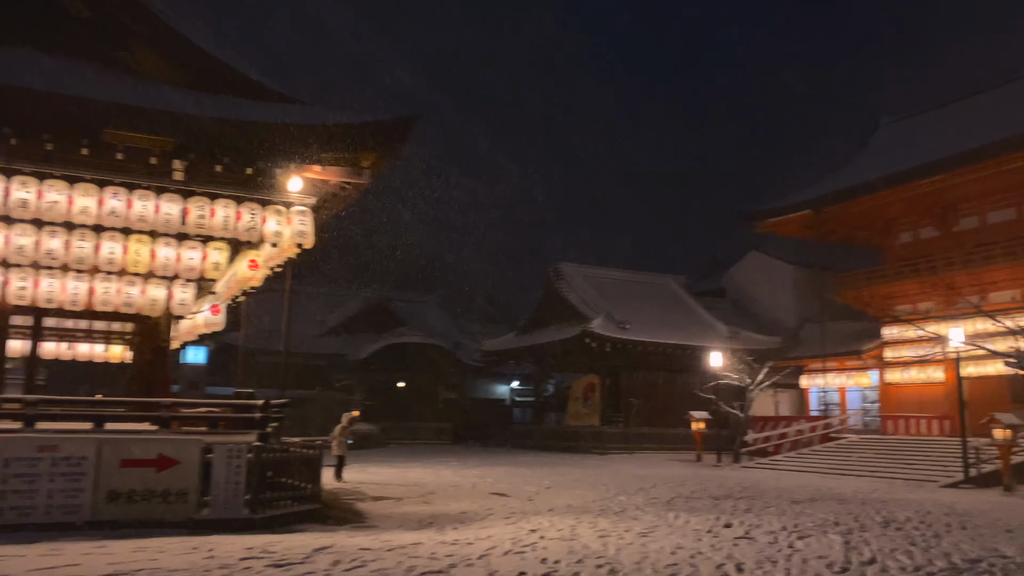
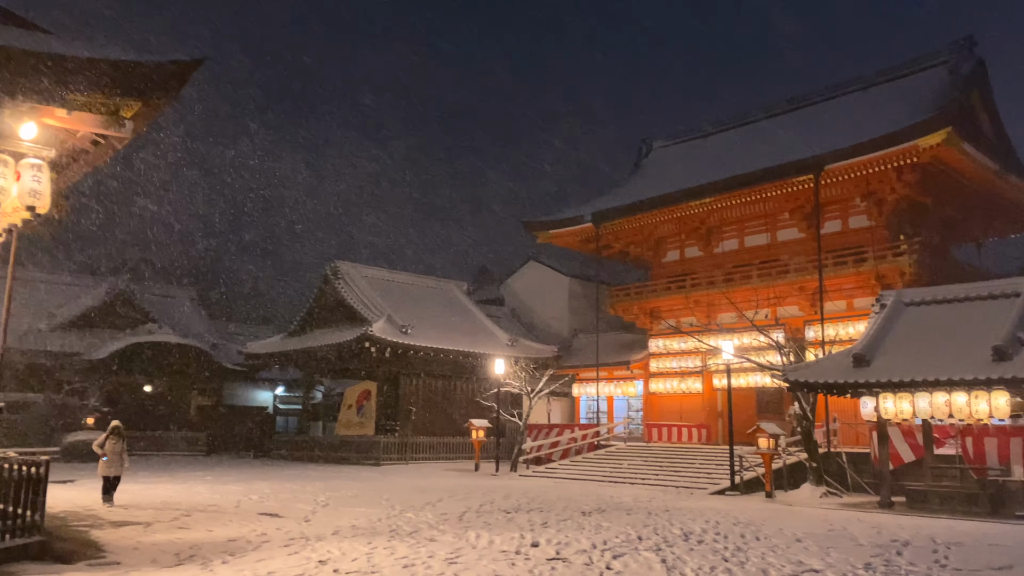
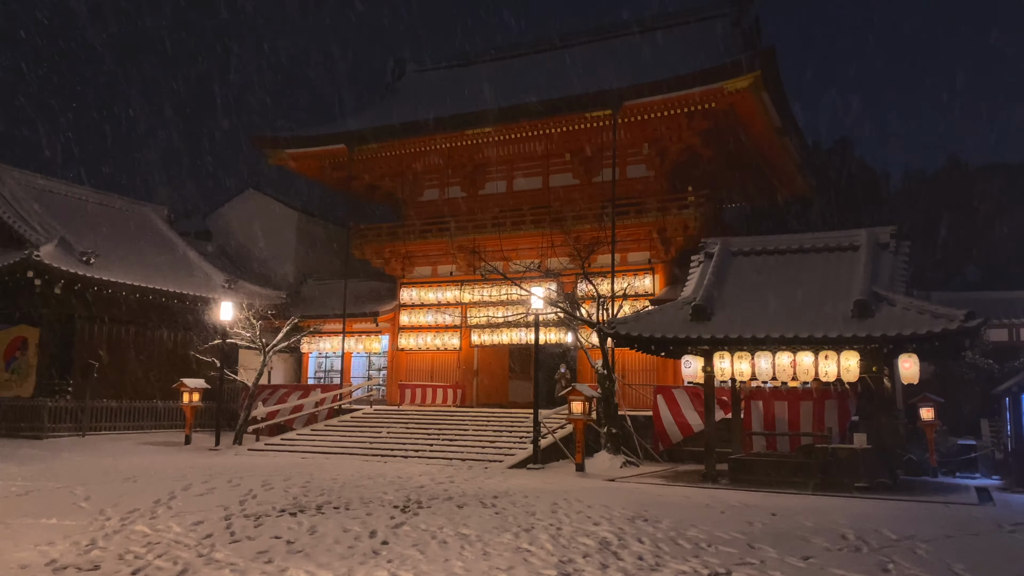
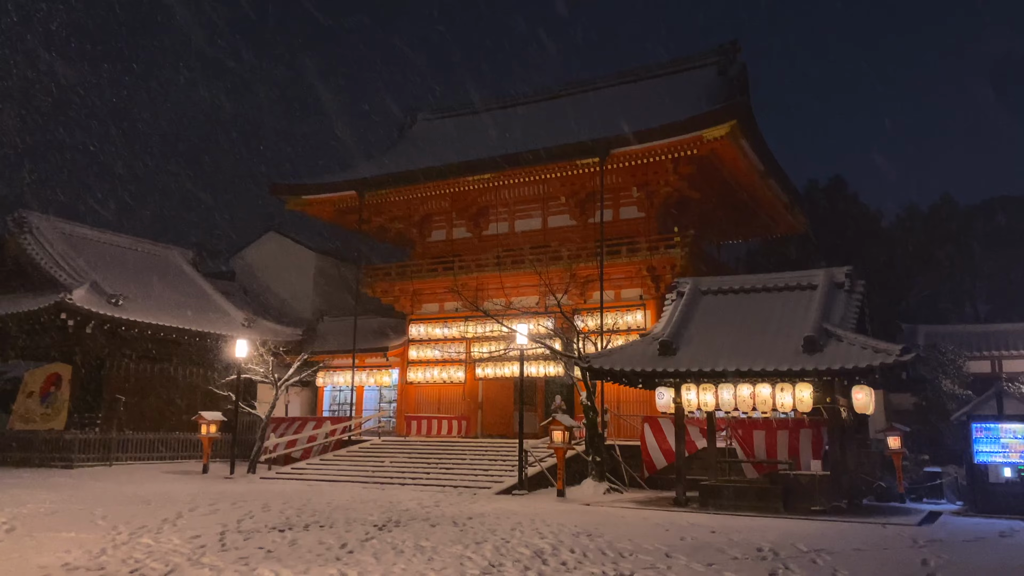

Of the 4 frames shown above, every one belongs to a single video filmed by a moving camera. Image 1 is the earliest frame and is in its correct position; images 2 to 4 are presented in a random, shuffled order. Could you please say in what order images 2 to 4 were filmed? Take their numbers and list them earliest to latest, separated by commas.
2, 4, 3
